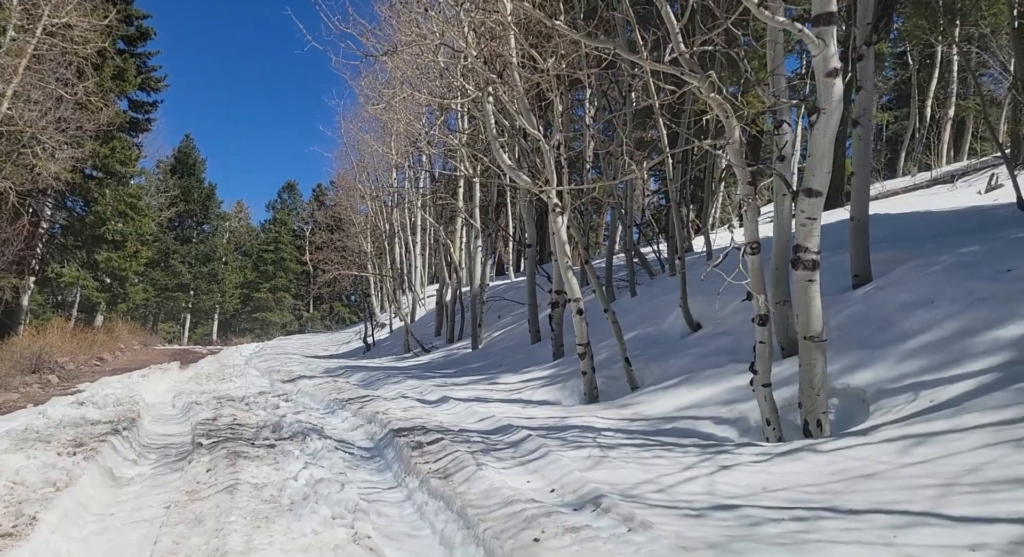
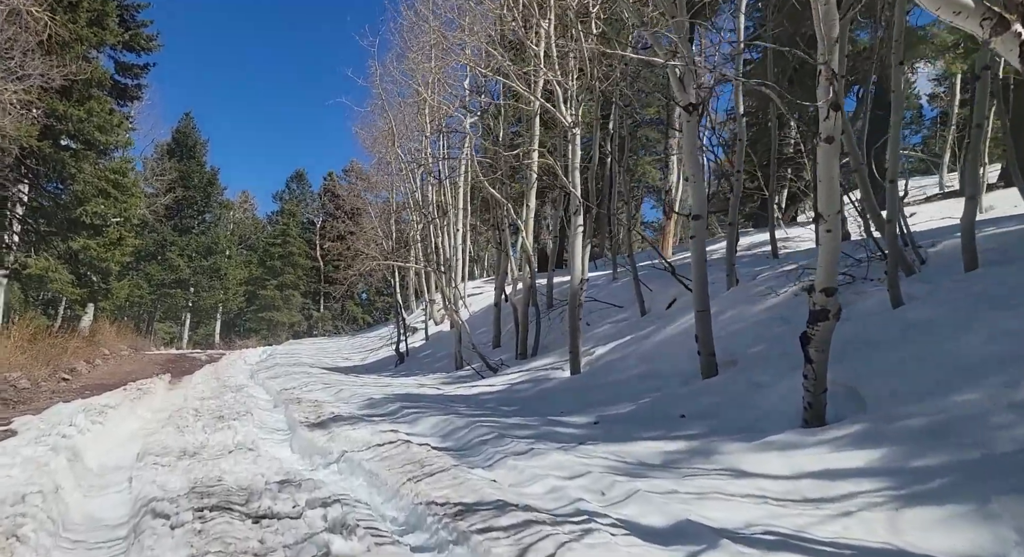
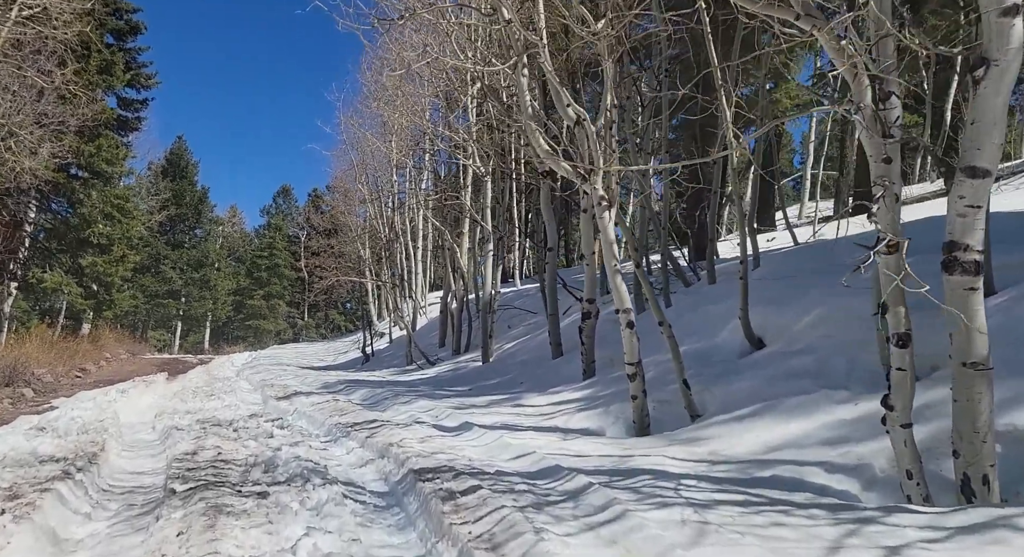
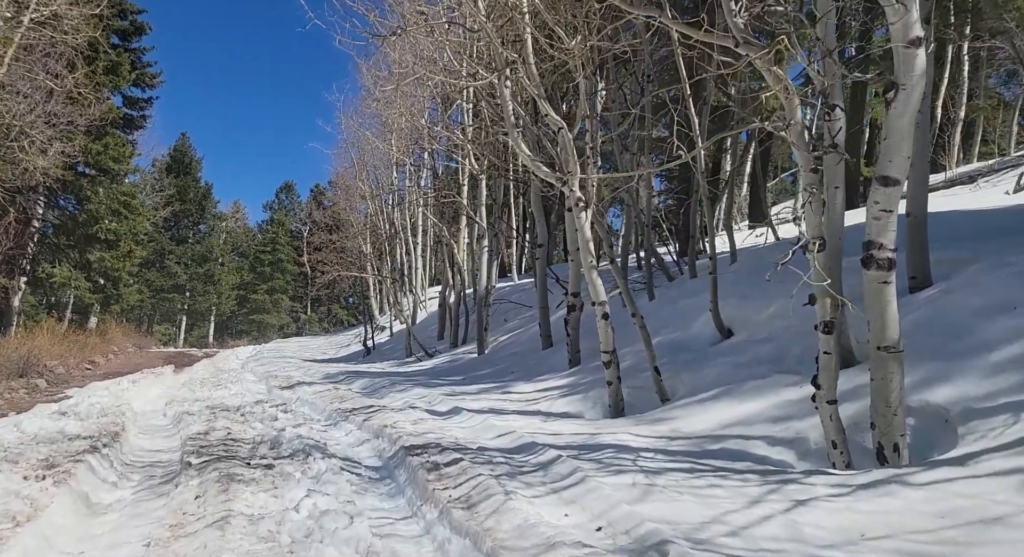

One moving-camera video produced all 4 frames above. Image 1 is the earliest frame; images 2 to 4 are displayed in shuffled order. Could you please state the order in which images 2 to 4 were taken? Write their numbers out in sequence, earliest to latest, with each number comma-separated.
4, 3, 2
